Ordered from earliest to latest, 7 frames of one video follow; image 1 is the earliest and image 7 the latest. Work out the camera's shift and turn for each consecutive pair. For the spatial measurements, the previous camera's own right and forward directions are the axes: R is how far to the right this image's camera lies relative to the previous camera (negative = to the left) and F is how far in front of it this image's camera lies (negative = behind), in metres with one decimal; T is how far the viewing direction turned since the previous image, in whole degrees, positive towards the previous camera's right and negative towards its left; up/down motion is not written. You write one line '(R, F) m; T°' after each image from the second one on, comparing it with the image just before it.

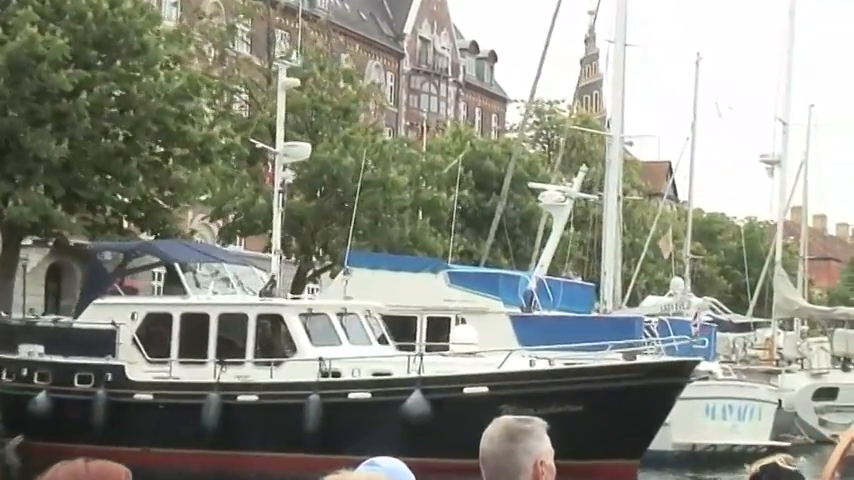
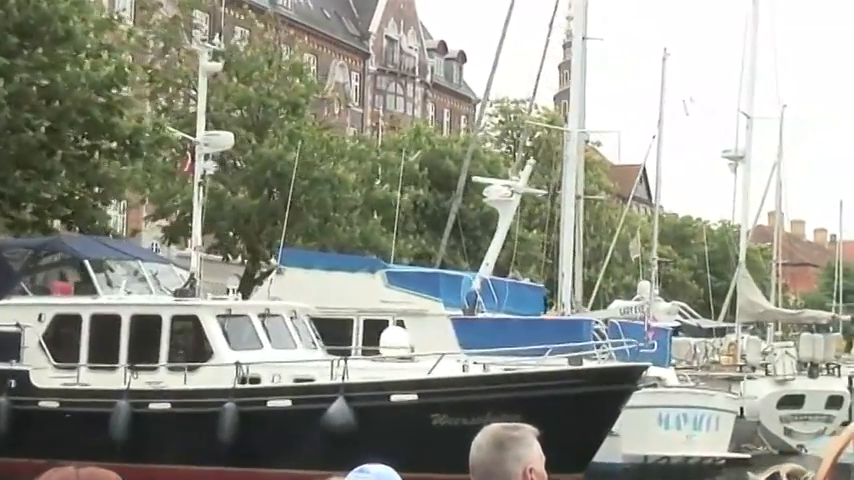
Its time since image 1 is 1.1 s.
(+0.5, +1.4) m; +1°
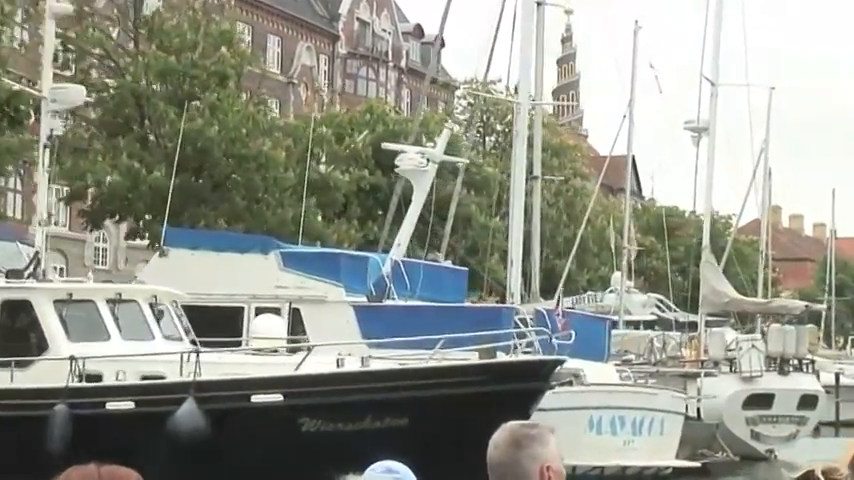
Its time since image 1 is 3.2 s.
(+0.9, +2.8) m; 0°
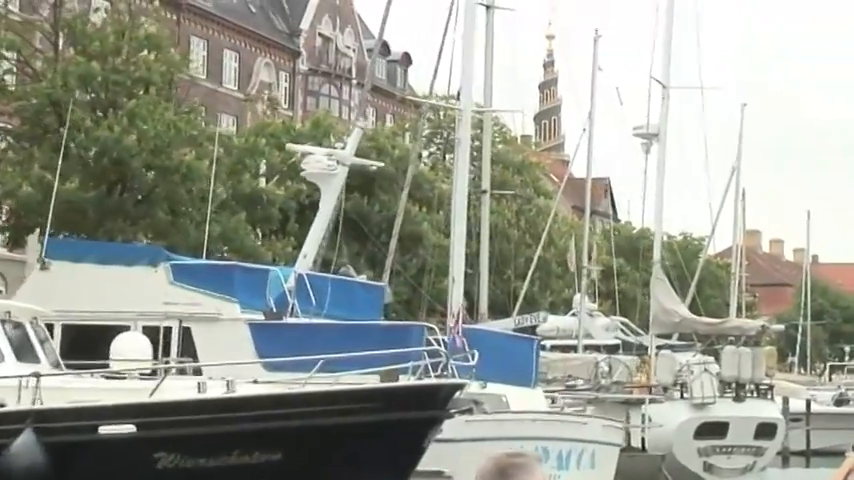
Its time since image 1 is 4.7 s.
(+0.6, +1.8) m; 0°
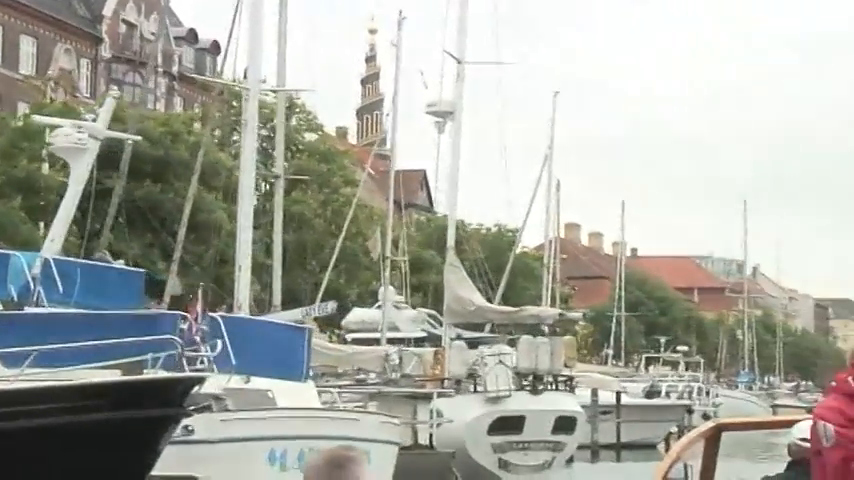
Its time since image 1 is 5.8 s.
(+0.5, +1.4) m; +5°
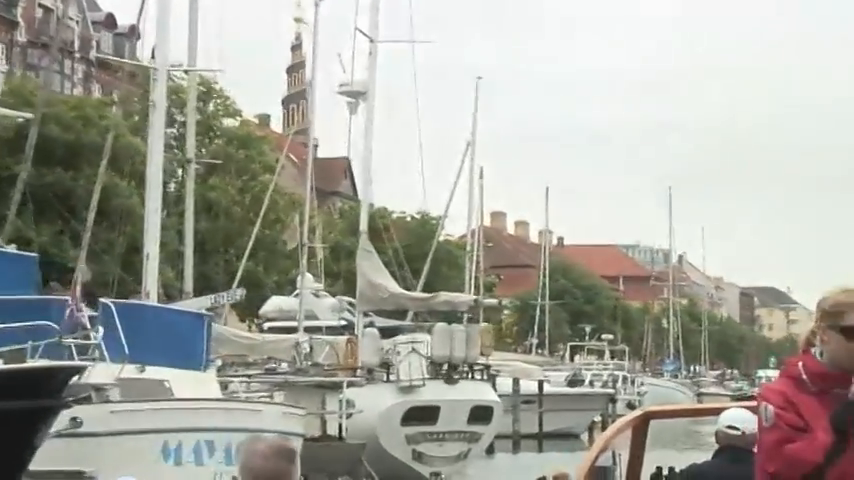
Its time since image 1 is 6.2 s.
(+0.2, +0.6) m; +2°
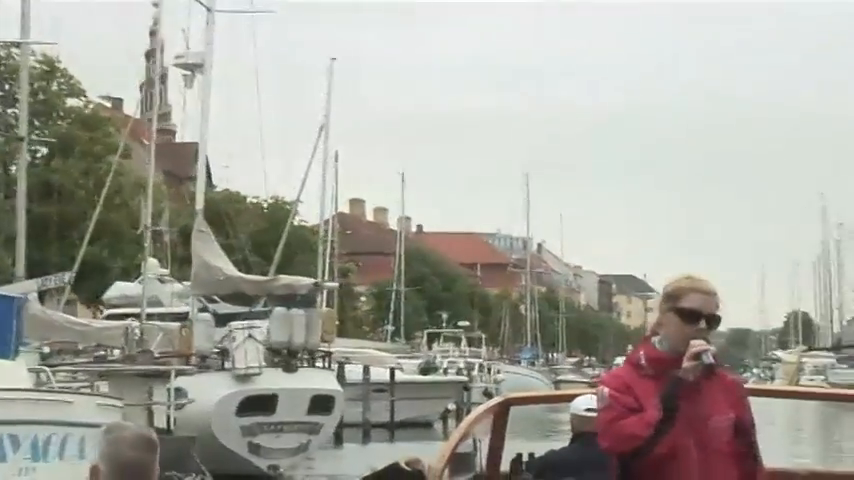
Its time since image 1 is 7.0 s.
(+0.2, +0.9) m; +4°
